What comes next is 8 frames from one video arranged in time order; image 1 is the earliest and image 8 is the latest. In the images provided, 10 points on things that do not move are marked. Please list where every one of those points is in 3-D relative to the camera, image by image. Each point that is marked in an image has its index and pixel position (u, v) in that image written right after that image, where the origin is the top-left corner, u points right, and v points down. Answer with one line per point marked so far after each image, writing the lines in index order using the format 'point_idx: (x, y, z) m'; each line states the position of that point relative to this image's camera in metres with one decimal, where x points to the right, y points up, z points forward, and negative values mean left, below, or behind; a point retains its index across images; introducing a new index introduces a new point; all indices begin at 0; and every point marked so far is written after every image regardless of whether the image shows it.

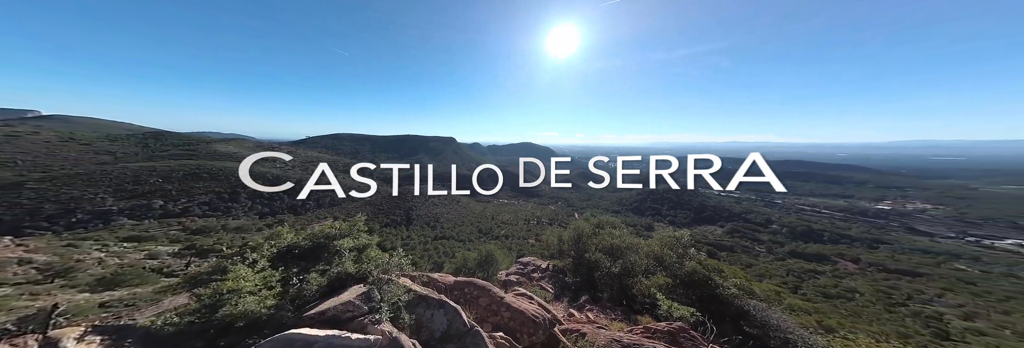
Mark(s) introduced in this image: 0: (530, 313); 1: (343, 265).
0: (+0.3, -2.7, +3.8) m
1: (+3.6, -3.6, -1.4) m
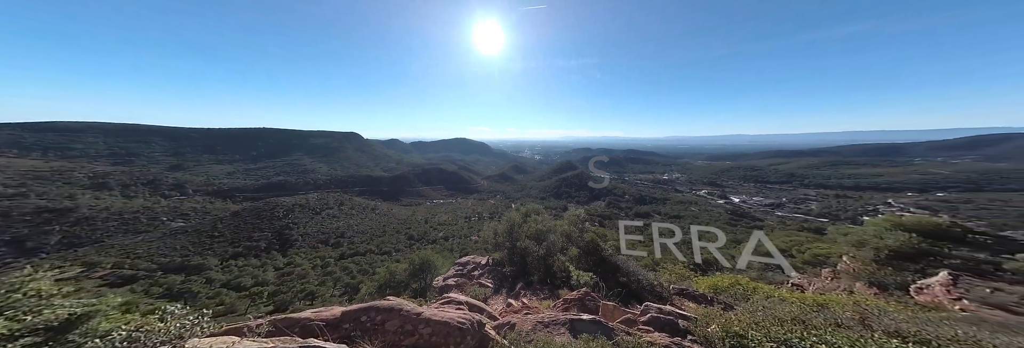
0: (-1.1, -2.6, +3.8) m
1: (+3.7, -3.4, -0.1) m
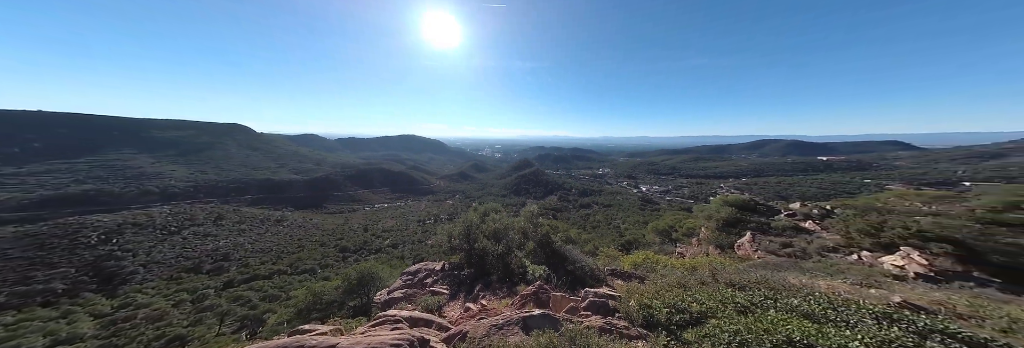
0: (-0.2, -2.4, +5.5) m
1: (+5.4, -3.1, +2.9) m
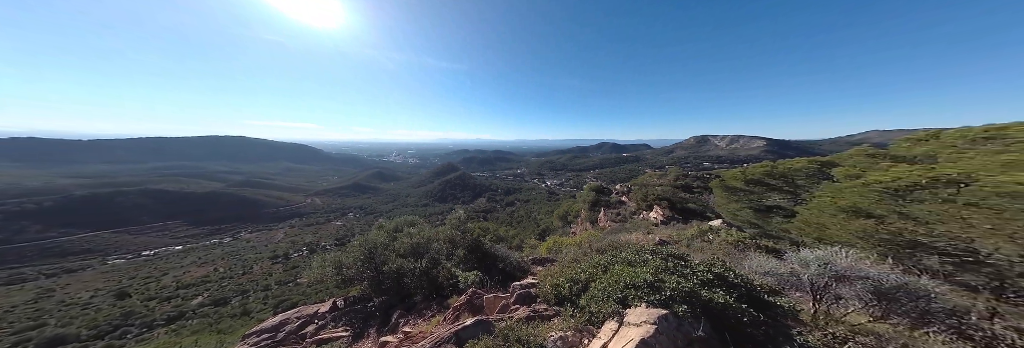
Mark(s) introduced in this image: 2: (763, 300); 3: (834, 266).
0: (-4.2, -2.8, +4.9) m
1: (+2.0, -3.0, +4.7) m
2: (+5.8, -2.7, +4.2) m
3: (+7.8, -2.2, +5.0) m
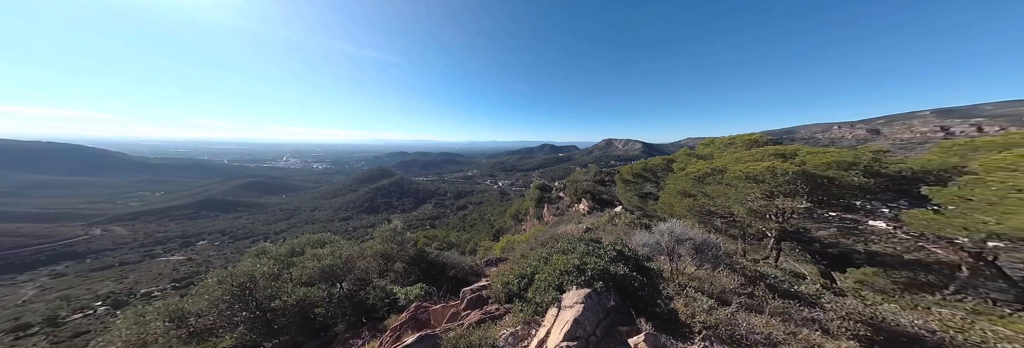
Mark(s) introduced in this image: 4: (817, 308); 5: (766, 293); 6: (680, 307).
0: (-5.9, -3.0, +3.4) m
1: (+0.1, -3.0, +5.0) m
2: (+3.9, -2.6, +5.6) m
3: (+5.6, -2.0, +6.9) m
4: (+5.8, -2.6, +4.0) m
5: (+5.4, -2.5, +4.4) m
6: (+3.5, -2.6, +4.0) m
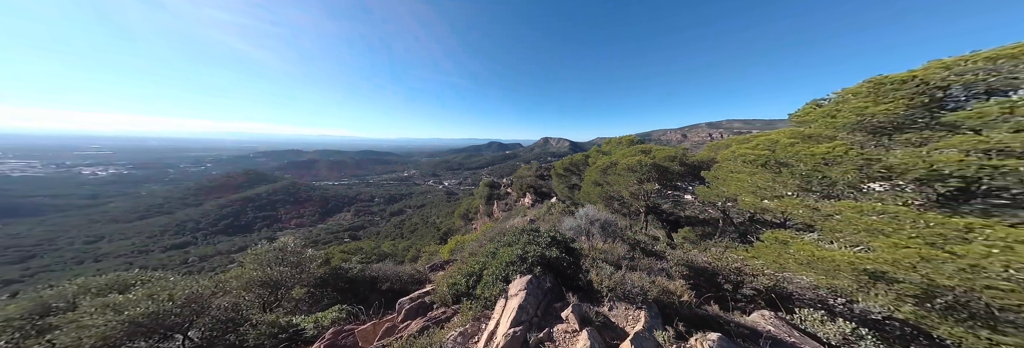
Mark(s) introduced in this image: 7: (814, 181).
0: (-6.8, -3.3, +1.6) m
1: (-1.5, -2.9, +4.9) m
2: (+1.9, -2.4, +6.5) m
3: (+3.2, -1.7, +8.2) m
4: (+4.3, -2.3, +5.5) m
5: (+3.7, -2.3, +5.8) m
6: (+2.0, -2.5, +4.9) m
7: (+6.6, 0.0, +4.6) m
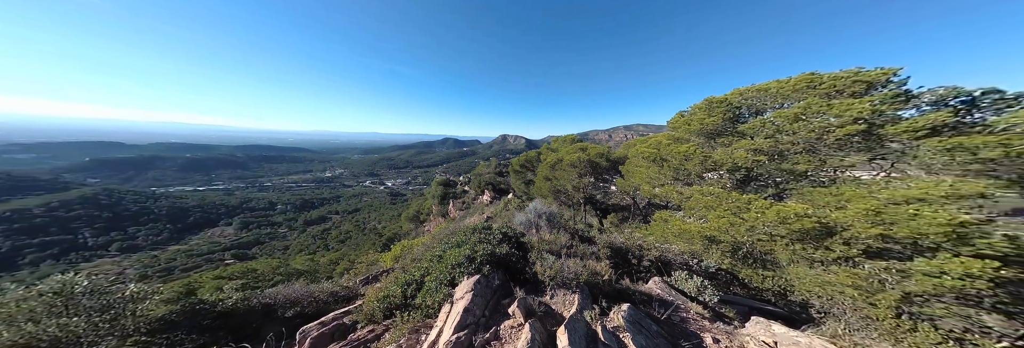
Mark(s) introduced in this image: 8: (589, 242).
0: (-7.0, -3.3, -0.1) m
1: (-2.8, -2.9, +4.3) m
2: (+0.2, -2.3, +6.8) m
3: (+0.9, -1.6, +8.8) m
4: (+2.7, -2.2, +6.5) m
5: (+2.1, -2.2, +6.6) m
6: (+0.6, -2.4, +5.3) m
7: (+5.1, +0.1, +6.2) m
8: (+2.6, -2.2, +6.8) m
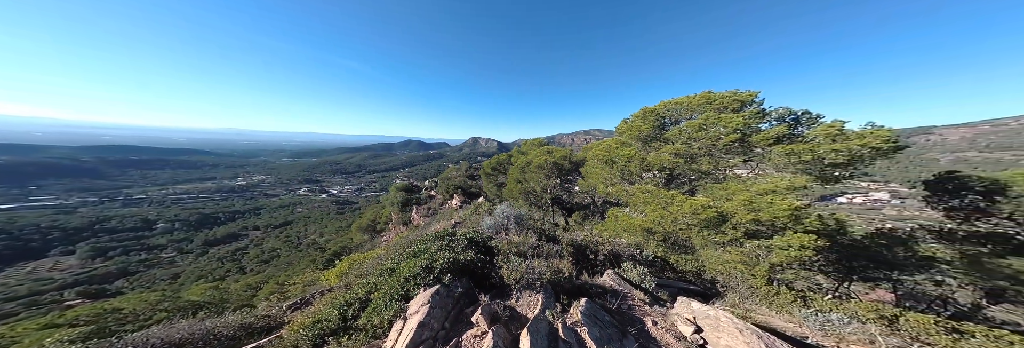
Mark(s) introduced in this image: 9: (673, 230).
0: (-6.9, -3.4, -1.4) m
1: (-3.5, -3.0, +3.7) m
2: (-1.0, -2.4, +6.7) m
3: (-0.7, -1.7, +8.8) m
4: (+1.5, -2.3, +6.8) m
5: (+0.9, -2.3, +6.8) m
6: (-0.3, -2.5, +5.3) m
7: (+3.9, 0.0, +7.0) m
8: (+1.4, -2.3, +7.1) m
9: (+4.2, -1.5, +5.3) m
